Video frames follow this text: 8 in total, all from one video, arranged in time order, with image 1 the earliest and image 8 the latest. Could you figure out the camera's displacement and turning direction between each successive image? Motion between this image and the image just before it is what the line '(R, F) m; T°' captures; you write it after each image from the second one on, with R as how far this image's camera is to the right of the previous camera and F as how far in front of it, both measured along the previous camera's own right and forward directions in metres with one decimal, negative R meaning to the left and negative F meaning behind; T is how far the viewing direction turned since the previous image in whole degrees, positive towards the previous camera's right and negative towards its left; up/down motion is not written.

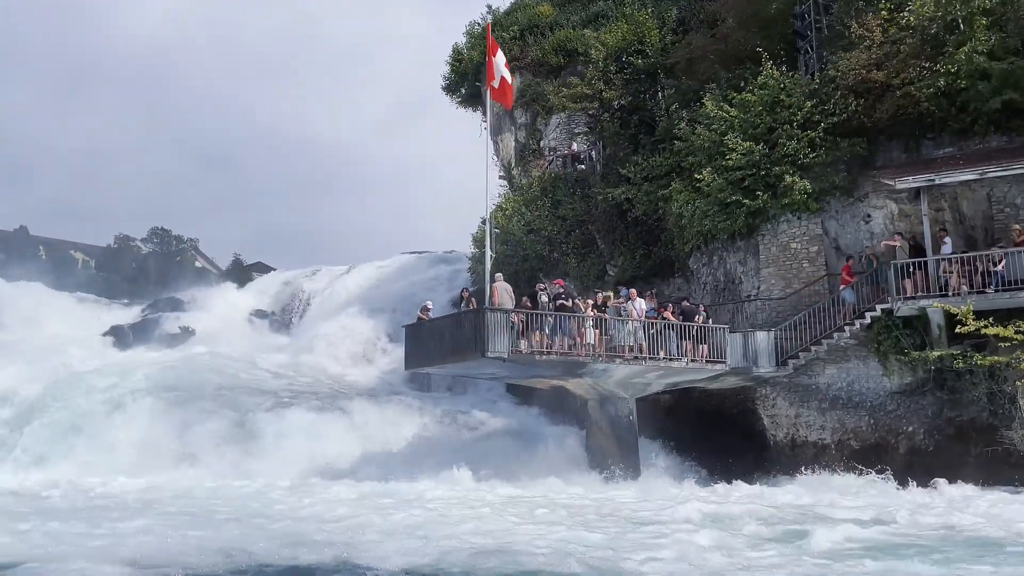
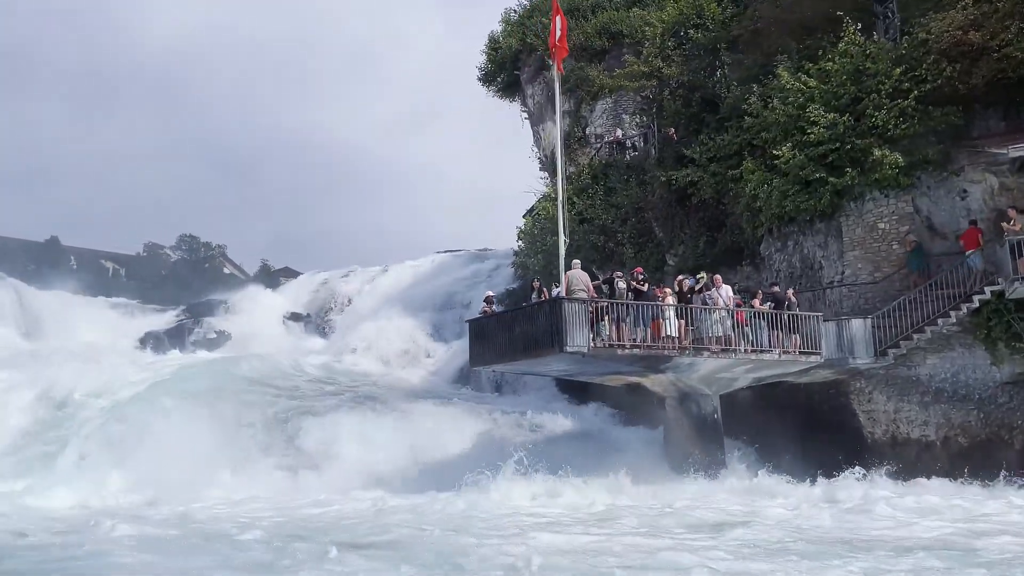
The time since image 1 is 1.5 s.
(-0.9, +1.4) m; -2°
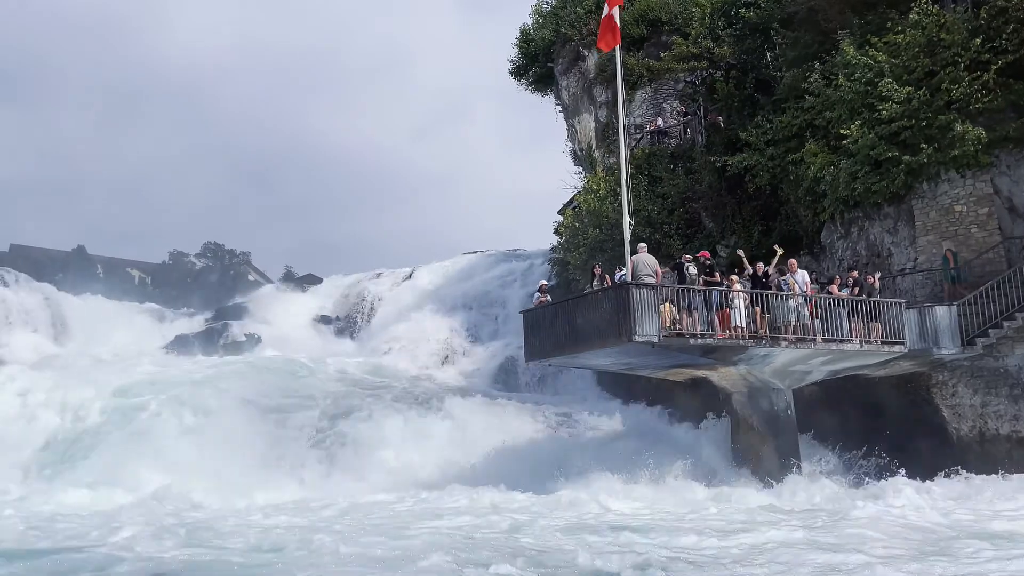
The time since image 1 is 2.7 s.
(-0.6, +1.0) m; -1°
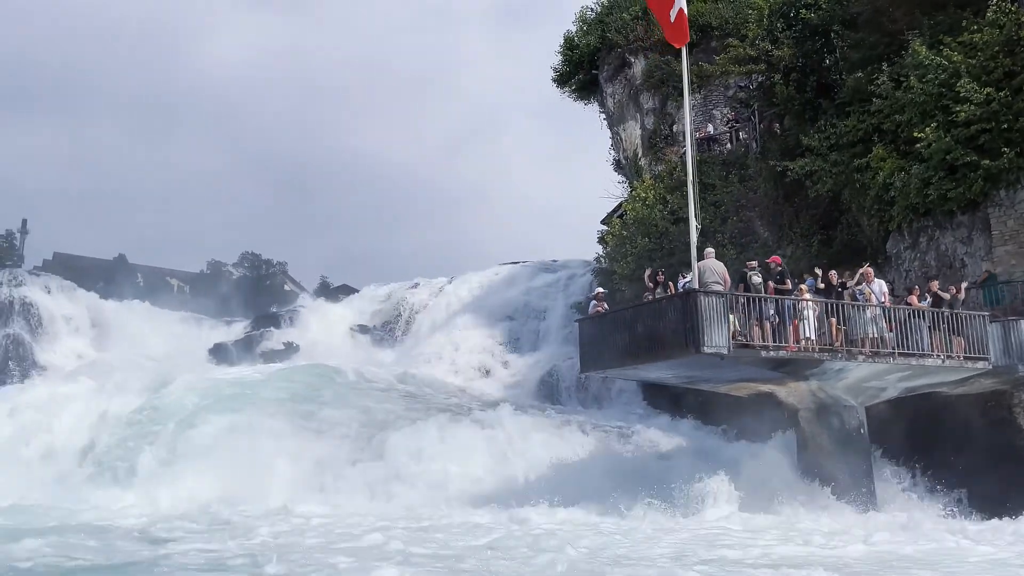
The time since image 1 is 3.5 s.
(-0.4, +0.6) m; -2°
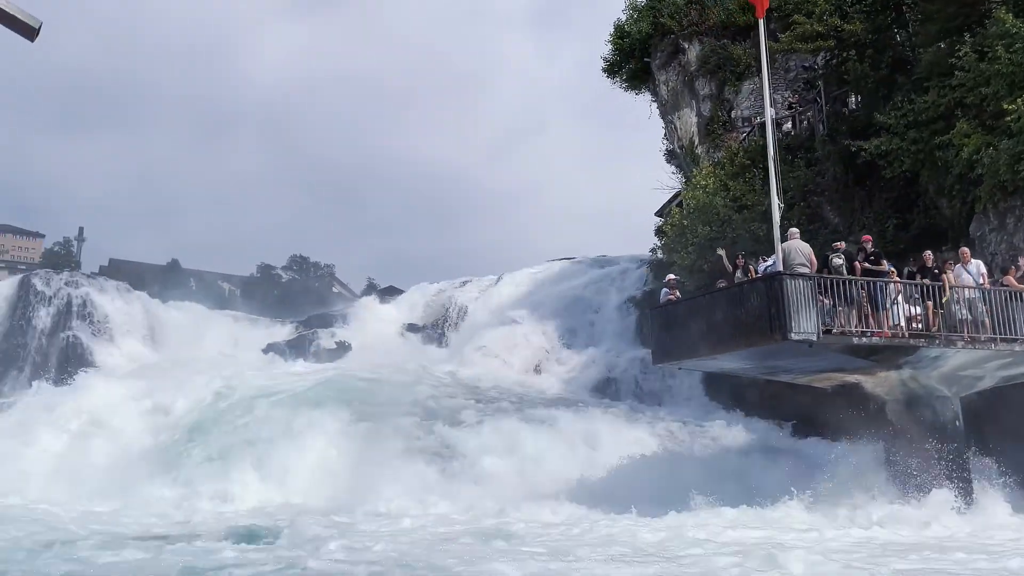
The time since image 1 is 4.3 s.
(-0.3, +0.6) m; -3°
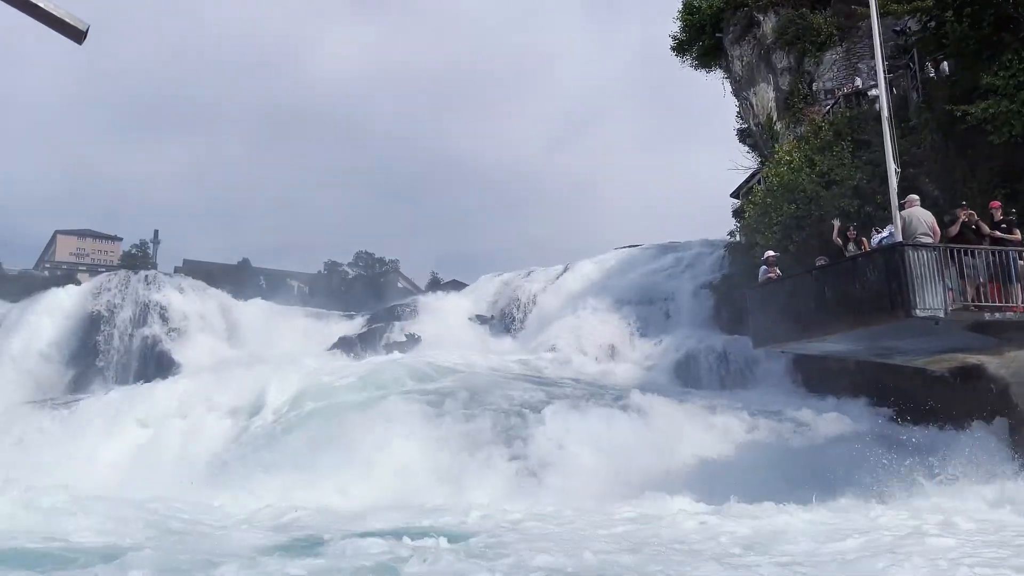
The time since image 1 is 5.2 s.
(-0.4, +0.6) m; -4°
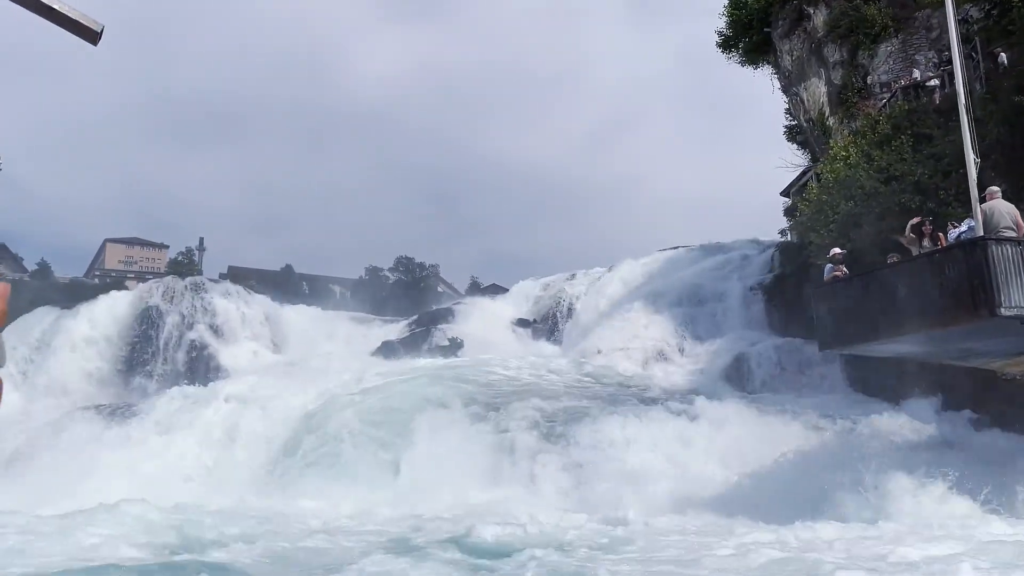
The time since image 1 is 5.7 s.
(-0.2, +0.4) m; -3°
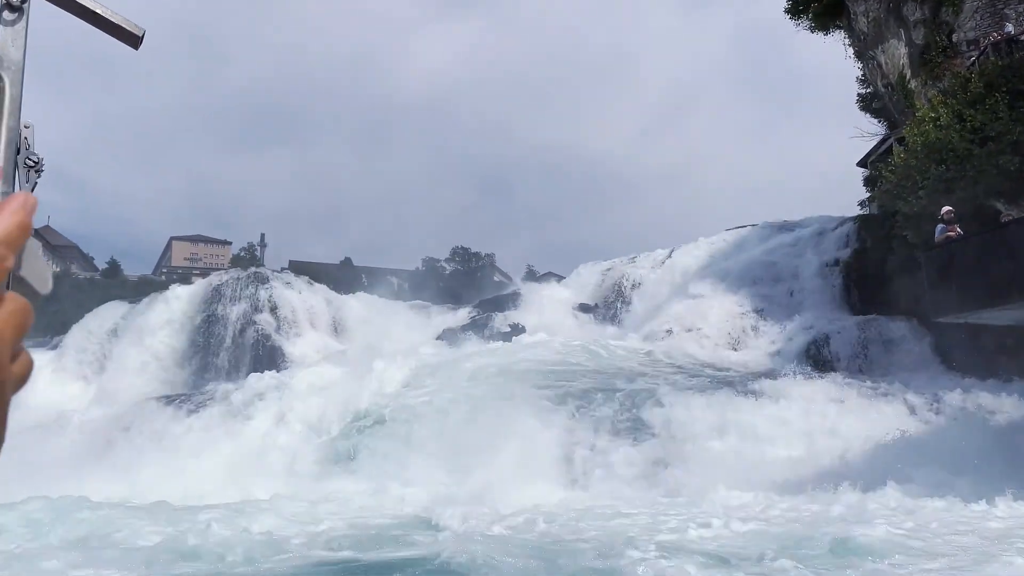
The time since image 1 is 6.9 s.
(-0.3, +0.7) m; -4°
